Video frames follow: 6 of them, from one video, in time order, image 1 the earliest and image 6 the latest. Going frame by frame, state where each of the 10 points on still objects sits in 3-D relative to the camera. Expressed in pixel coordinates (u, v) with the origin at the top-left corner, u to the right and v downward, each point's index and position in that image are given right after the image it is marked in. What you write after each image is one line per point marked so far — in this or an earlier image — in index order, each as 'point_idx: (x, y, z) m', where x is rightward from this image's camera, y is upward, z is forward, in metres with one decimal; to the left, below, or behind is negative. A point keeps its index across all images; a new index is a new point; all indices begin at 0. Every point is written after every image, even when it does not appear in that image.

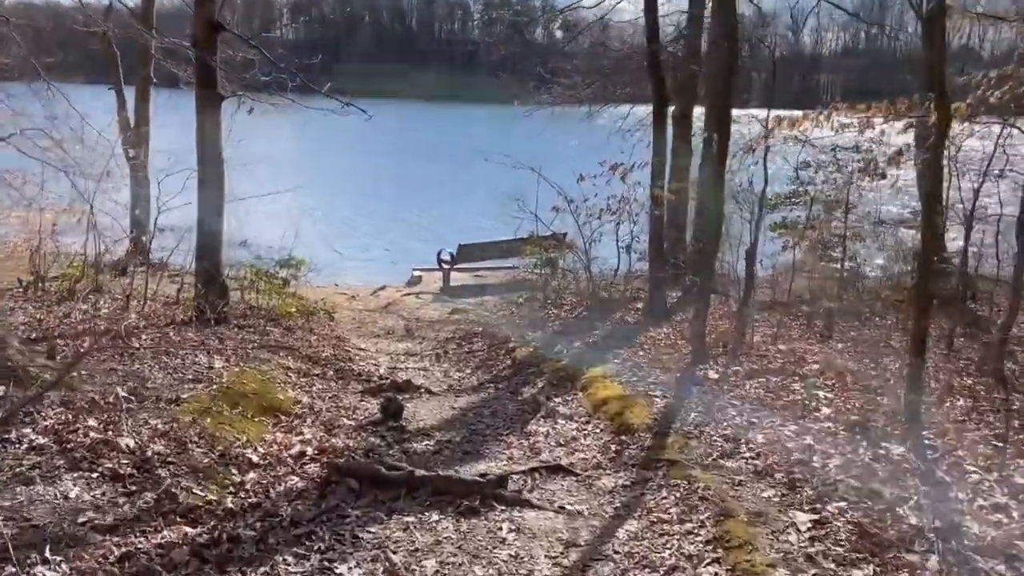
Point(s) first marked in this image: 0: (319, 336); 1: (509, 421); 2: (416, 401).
0: (-2.0, -0.5, +8.5) m
1: (0.0, -0.9, +5.4) m
2: (-0.7, -0.8, +6.0) m
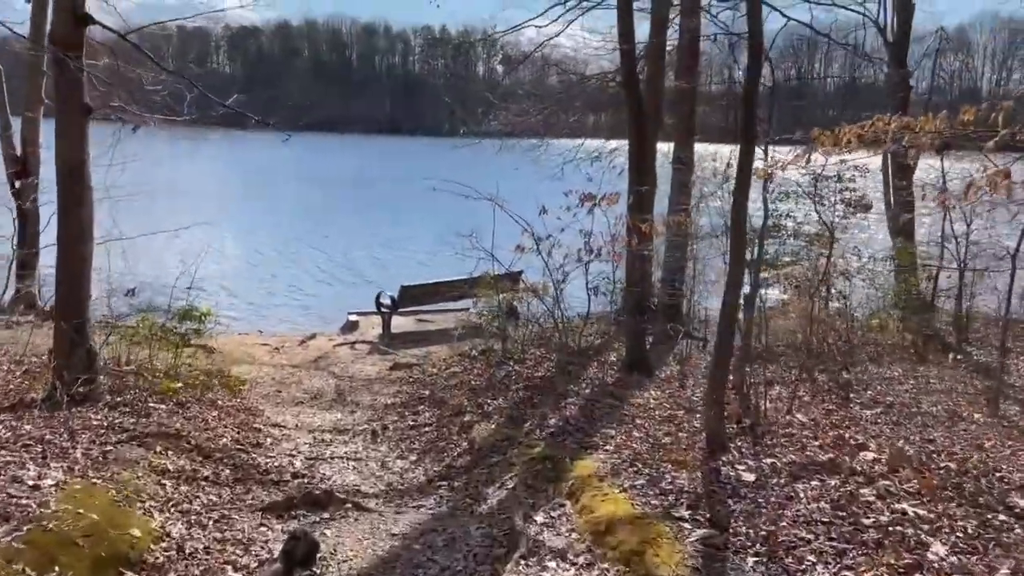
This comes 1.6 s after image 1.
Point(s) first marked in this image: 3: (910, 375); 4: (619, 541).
0: (-2.4, -1.0, +6.7) m
1: (-0.2, -1.3, +3.7) m
2: (-0.9, -1.2, +4.3) m
3: (+4.4, -1.0, +9.0) m
4: (+0.5, -1.1, +3.6) m
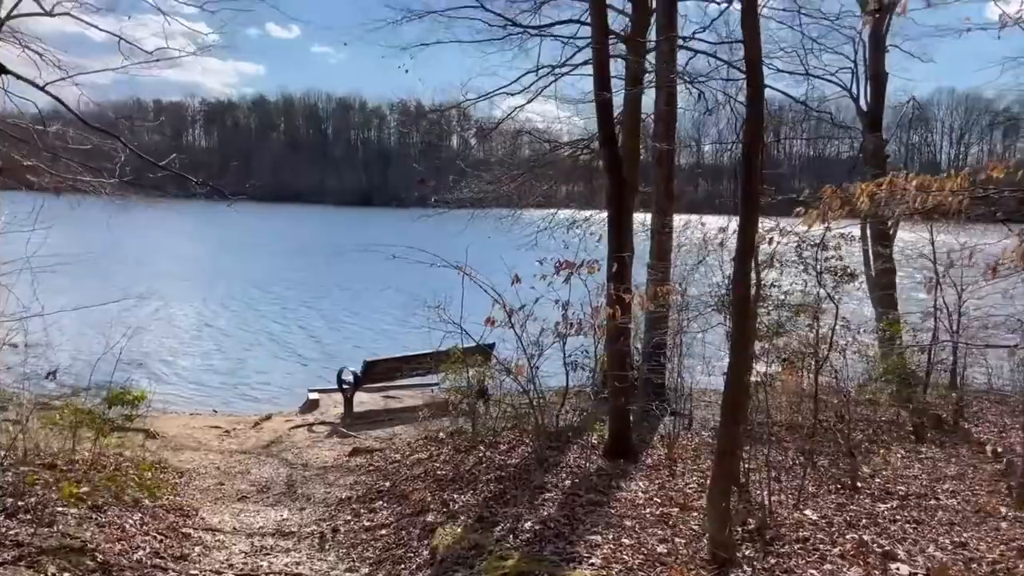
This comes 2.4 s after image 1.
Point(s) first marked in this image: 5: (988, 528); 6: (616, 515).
0: (-2.6, -1.6, +5.8) m
1: (-0.3, -1.6, +2.9) m
2: (-1.0, -1.6, +3.4) m
3: (+4.1, -1.7, +8.3) m
4: (+0.4, -1.4, +2.8) m
5: (+3.1, -1.5, +5.4) m
6: (+0.7, -1.5, +5.4) m
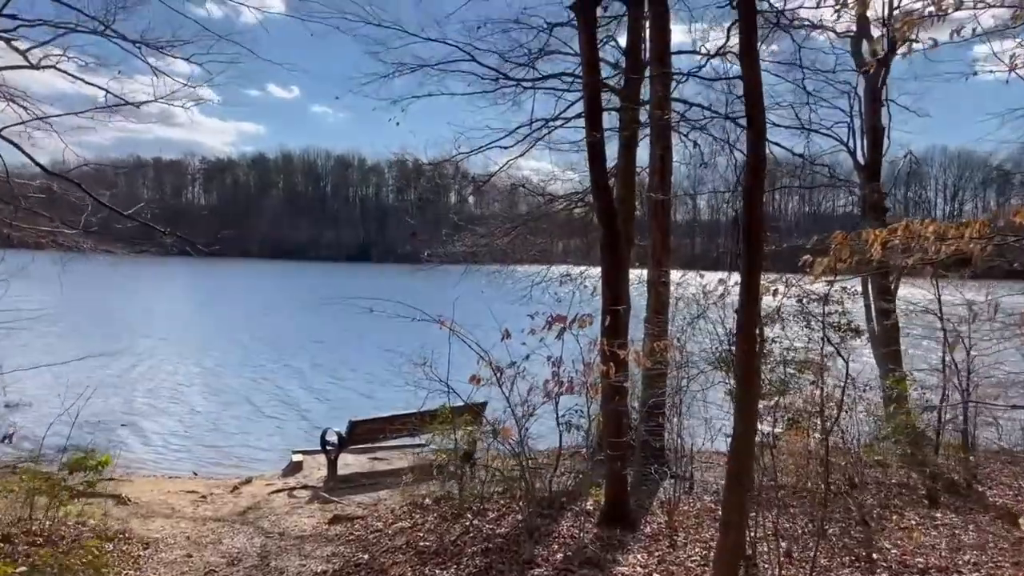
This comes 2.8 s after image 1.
0: (-2.7, -2.0, +5.3) m
1: (-0.4, -1.7, +2.4) m
2: (-1.1, -1.8, +2.9) m
3: (+4.0, -2.3, +7.8) m
4: (+0.3, -1.6, +2.3) m
5: (+3.1, -1.9, +4.9) m
6: (+0.6, -1.8, +4.9) m
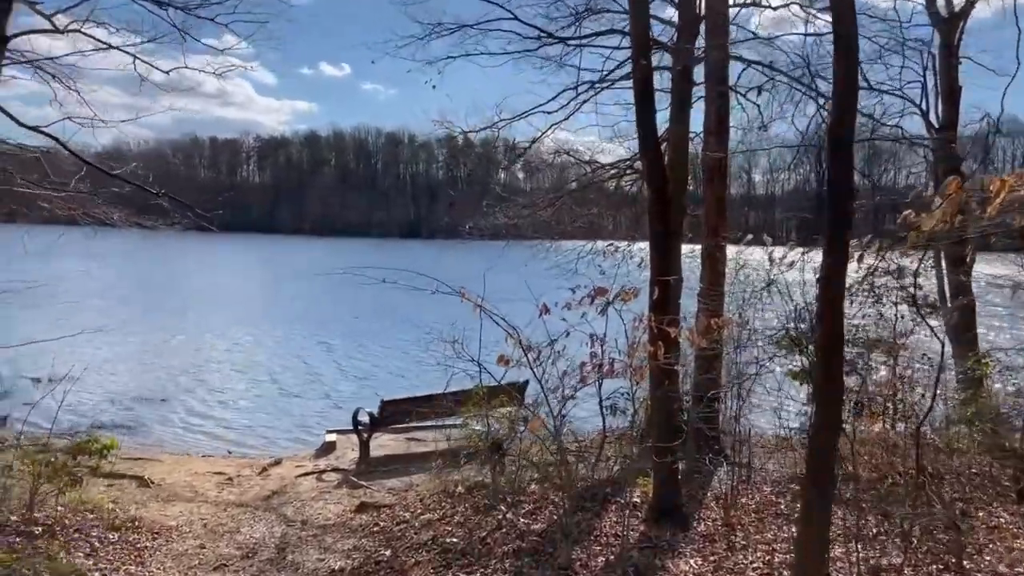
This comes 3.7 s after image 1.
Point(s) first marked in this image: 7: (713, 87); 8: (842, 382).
0: (-2.5, -1.8, +4.8) m
1: (-0.4, -1.6, +1.7) m
2: (-1.1, -1.7, +2.3) m
3: (+4.3, -2.0, +6.9) m
4: (+0.3, -1.5, +1.6) m
5: (+3.2, -1.7, +4.0) m
6: (+0.8, -1.6, +4.2) m
7: (+2.0, +2.0, +8.3) m
8: (+1.6, -0.4, +3.9) m
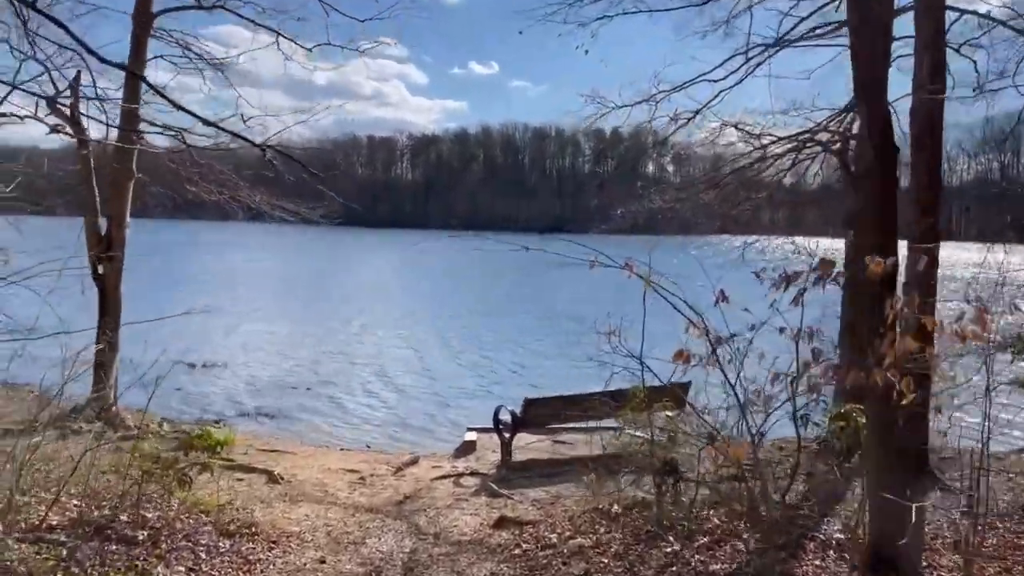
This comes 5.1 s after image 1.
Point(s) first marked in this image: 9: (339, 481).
0: (-1.7, -1.6, +4.0) m
1: (-0.1, -1.5, +0.6) m
2: (-0.7, -1.6, +1.3) m
3: (+5.4, -1.9, +4.9) m
4: (+0.5, -1.4, +0.4) m
5: (+3.8, -1.6, +2.2) m
6: (+1.4, -1.5, +2.8) m
7: (+3.5, +2.1, +6.6) m
8: (+2.2, -0.3, +2.4) m
9: (-1.8, -2.0, +8.5) m
